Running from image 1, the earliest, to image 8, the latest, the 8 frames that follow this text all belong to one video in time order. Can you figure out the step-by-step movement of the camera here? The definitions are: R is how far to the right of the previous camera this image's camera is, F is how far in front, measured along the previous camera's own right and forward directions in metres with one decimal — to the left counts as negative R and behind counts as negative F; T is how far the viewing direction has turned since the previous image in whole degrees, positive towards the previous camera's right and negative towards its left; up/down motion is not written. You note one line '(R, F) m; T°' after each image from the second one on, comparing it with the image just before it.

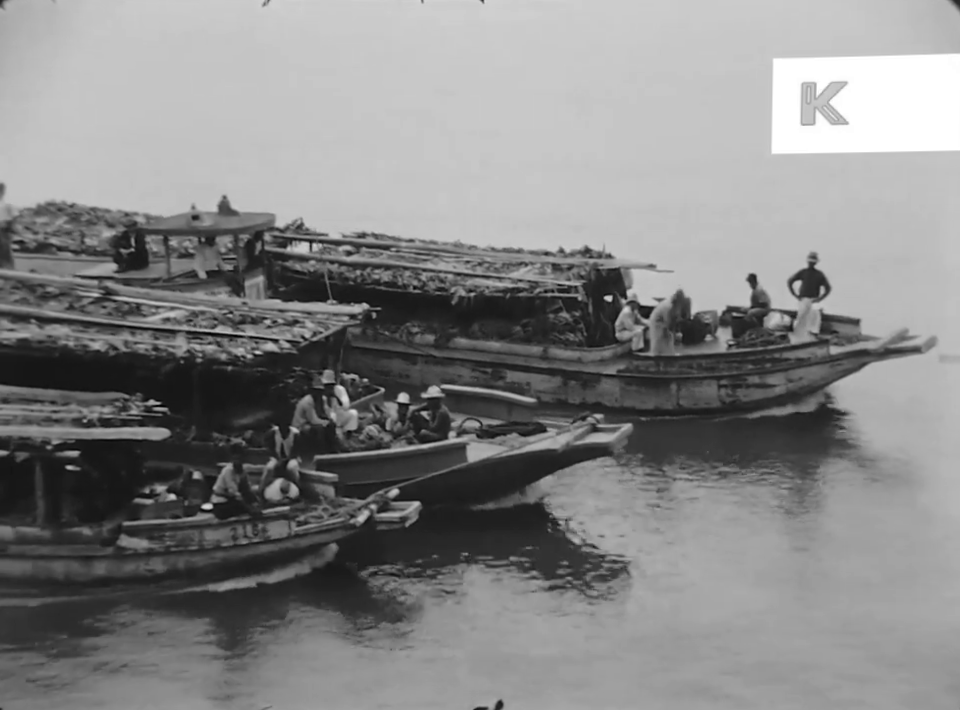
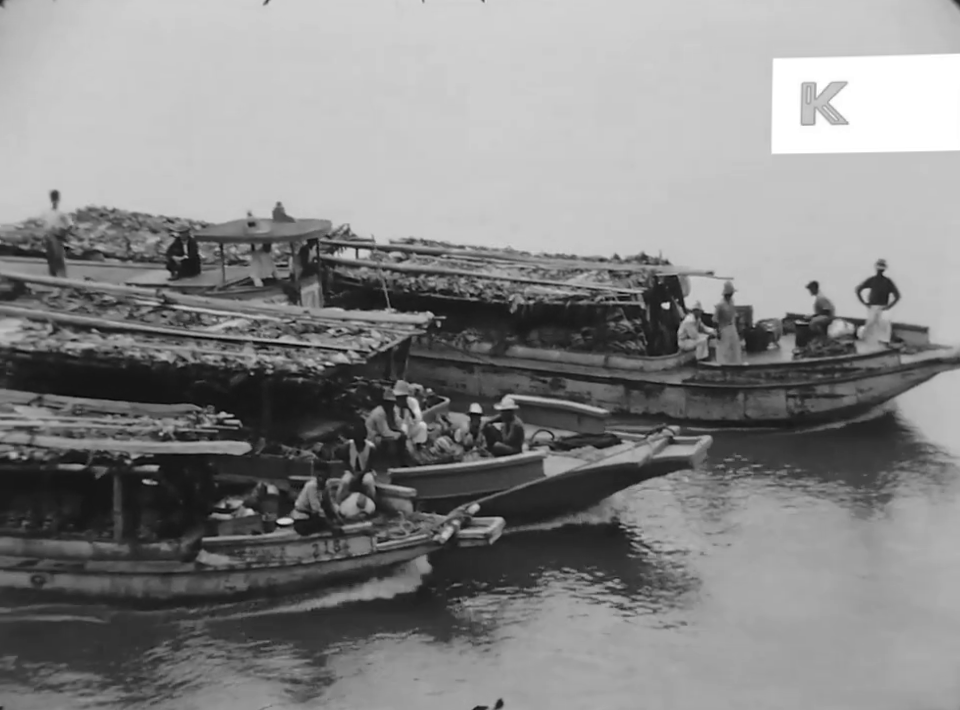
(-0.4, +0.2) m; -1°
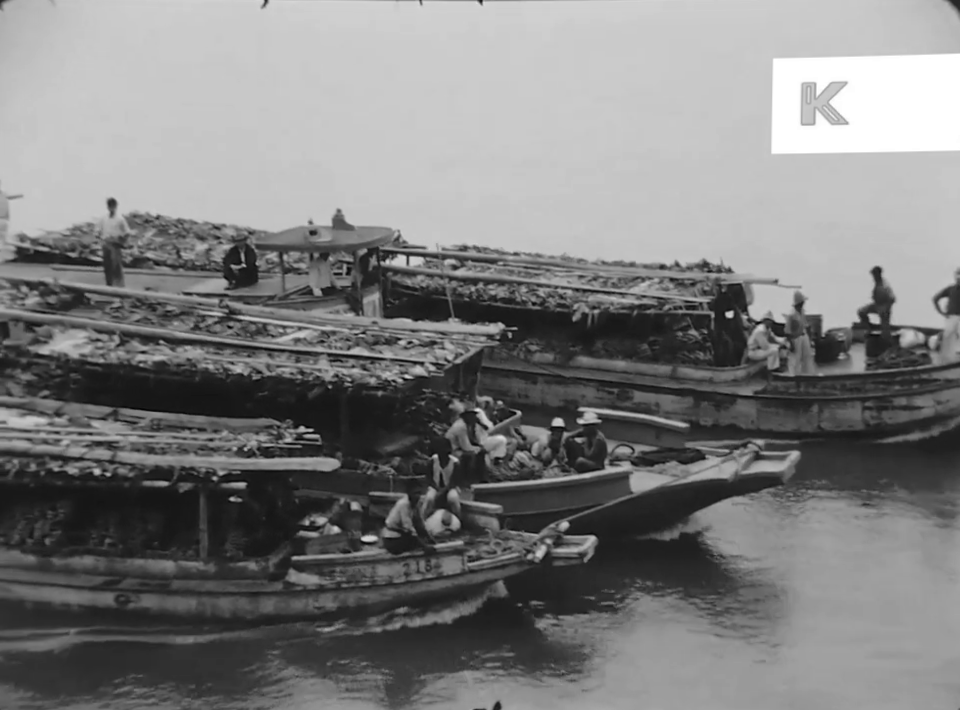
(-0.5, +0.2) m; -1°
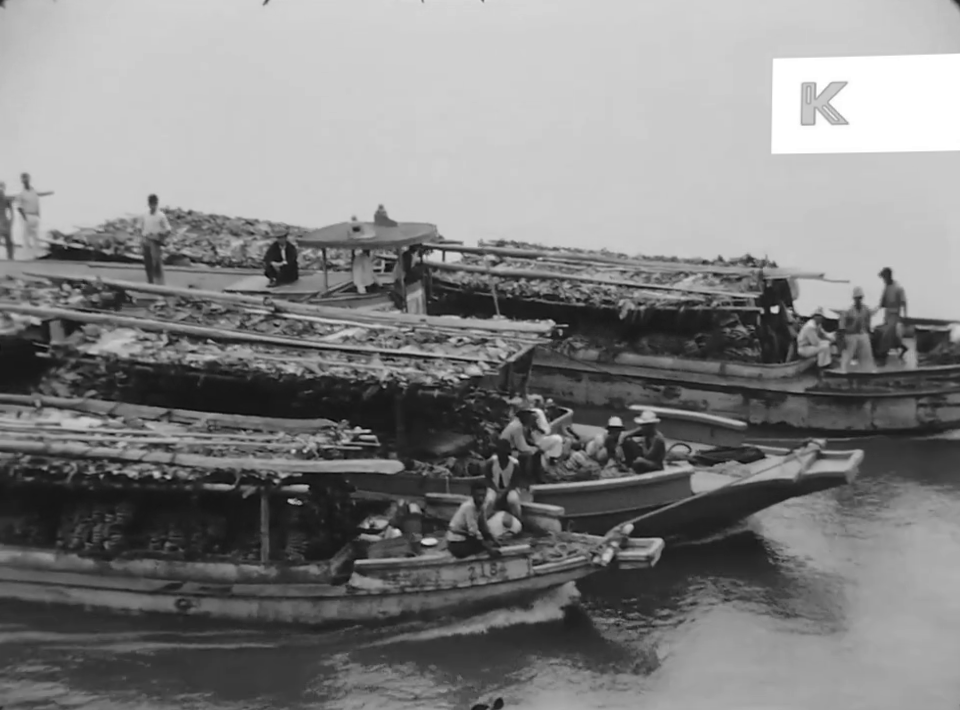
(-0.3, +0.1) m; -1°
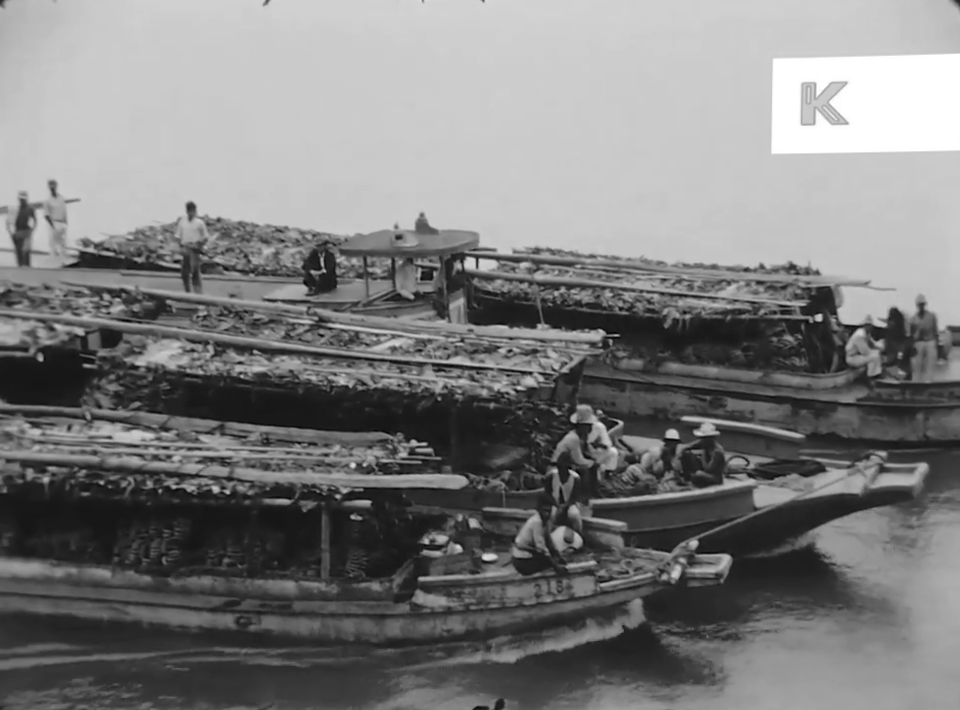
(-0.3, +0.2) m; 0°
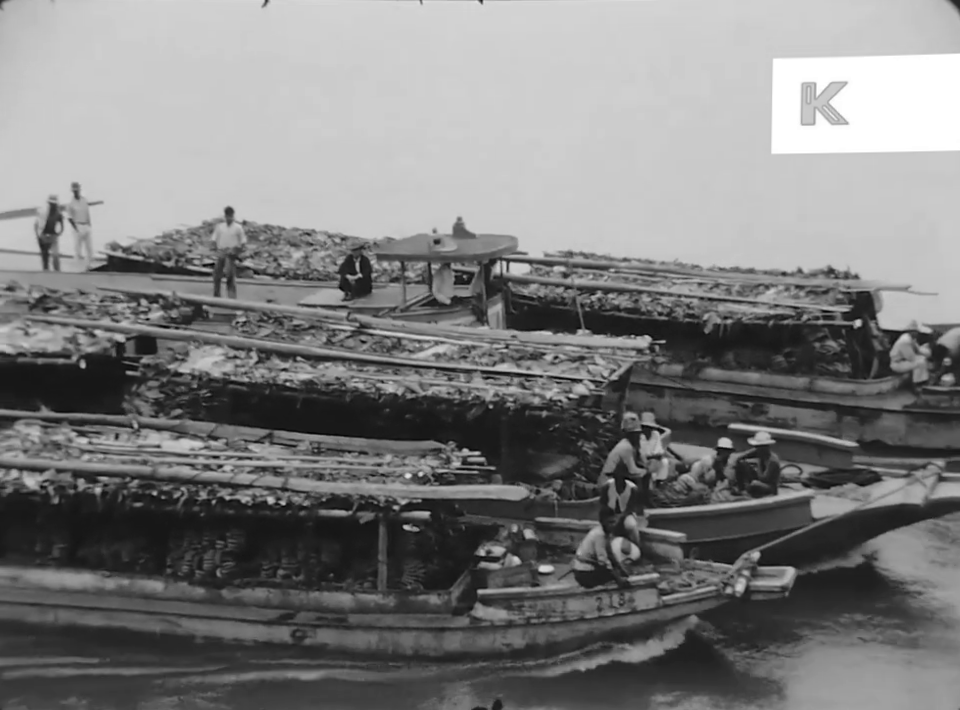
(-0.3, +0.2) m; 0°
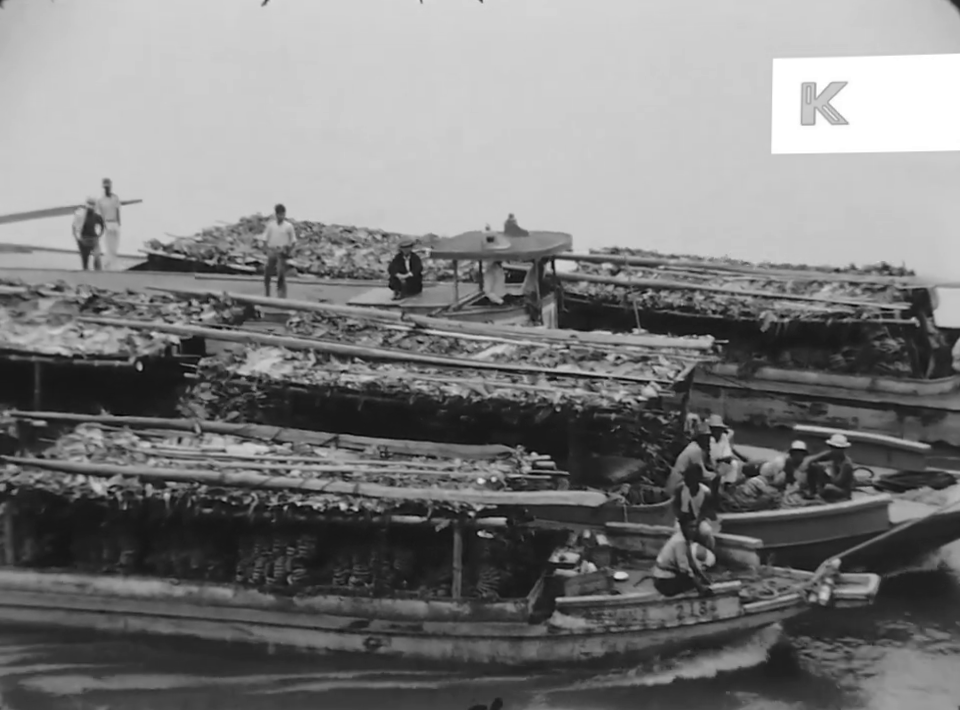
(-0.3, +0.2) m; -1°
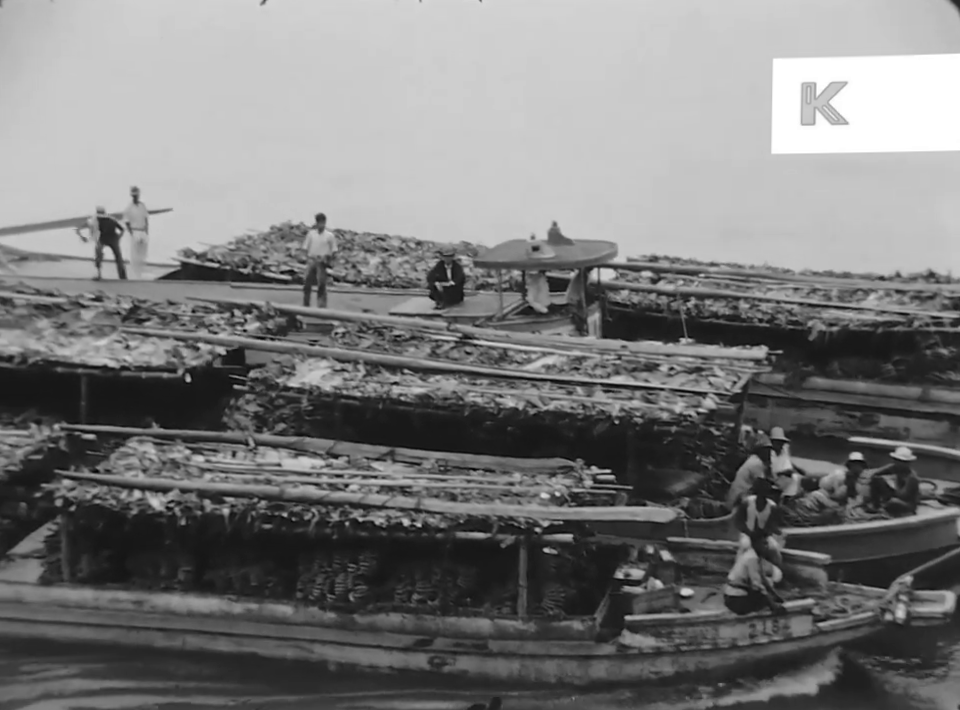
(-0.3, +0.2) m; -1°
